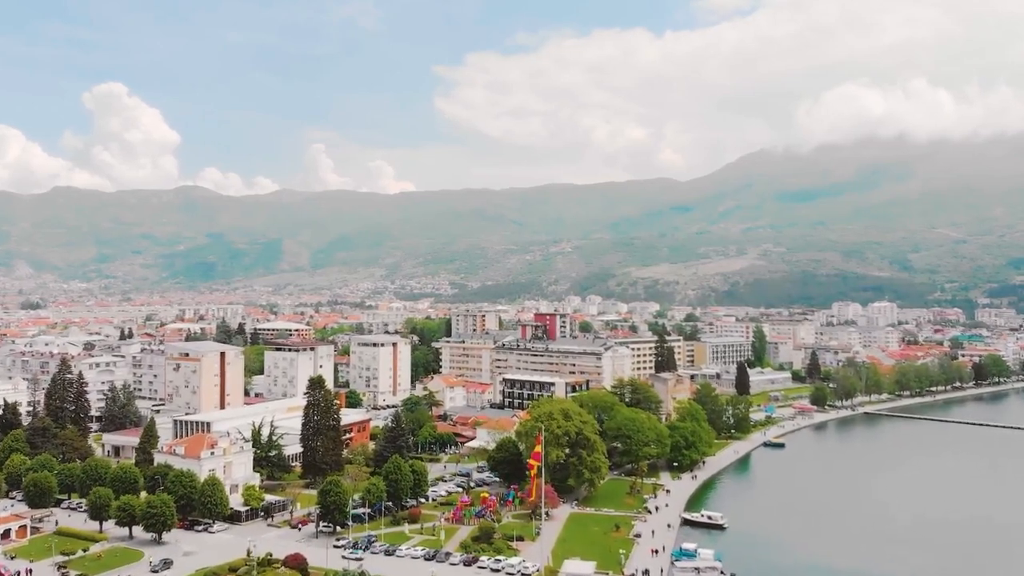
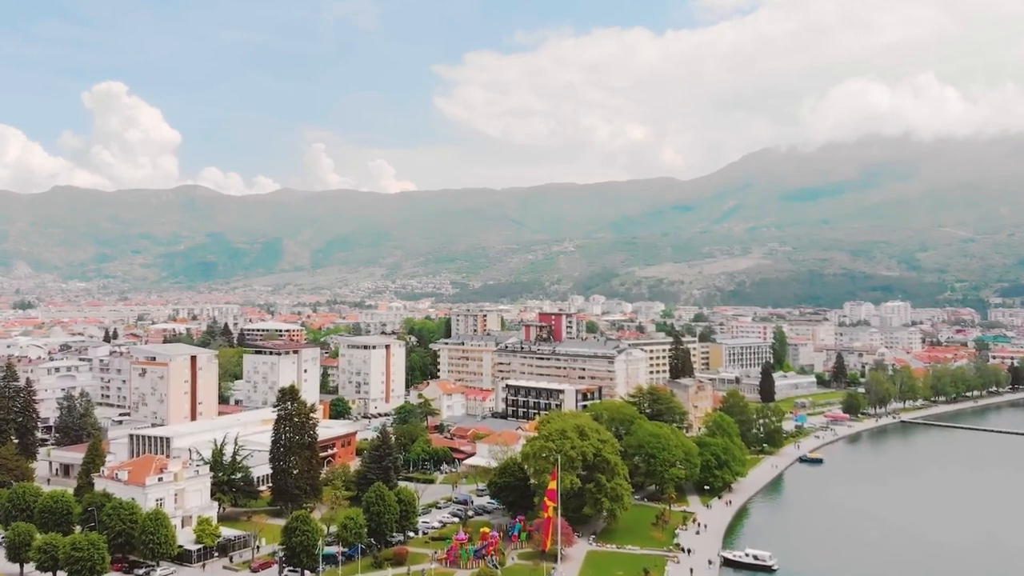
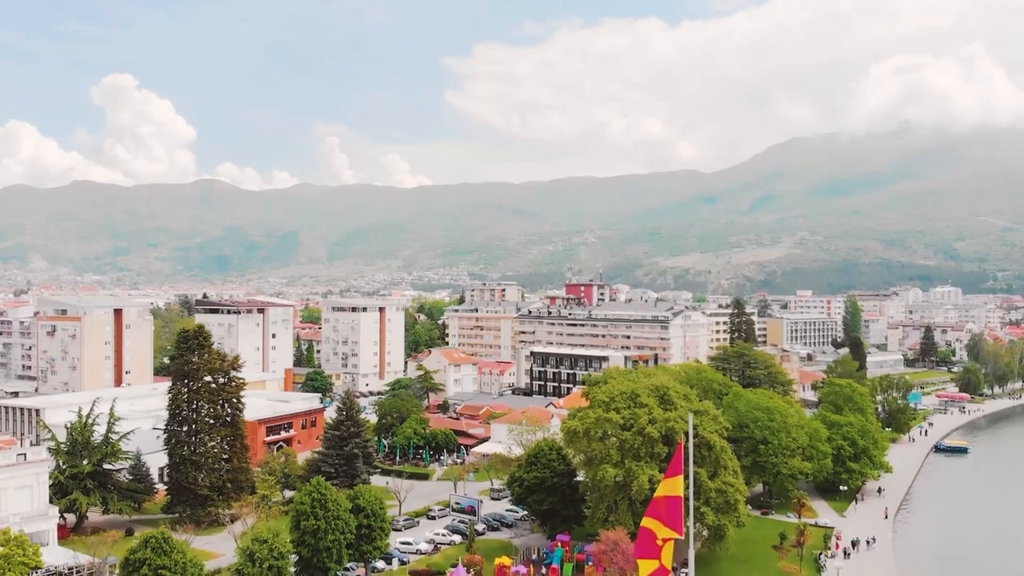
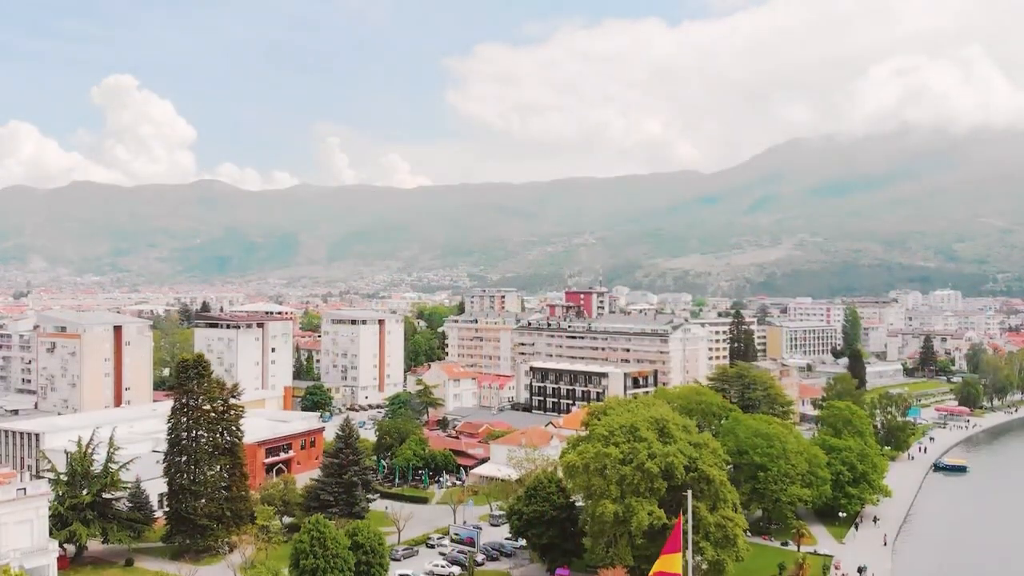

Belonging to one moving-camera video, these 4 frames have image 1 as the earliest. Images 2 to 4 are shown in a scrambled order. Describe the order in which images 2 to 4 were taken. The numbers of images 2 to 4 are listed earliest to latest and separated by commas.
2, 4, 3
